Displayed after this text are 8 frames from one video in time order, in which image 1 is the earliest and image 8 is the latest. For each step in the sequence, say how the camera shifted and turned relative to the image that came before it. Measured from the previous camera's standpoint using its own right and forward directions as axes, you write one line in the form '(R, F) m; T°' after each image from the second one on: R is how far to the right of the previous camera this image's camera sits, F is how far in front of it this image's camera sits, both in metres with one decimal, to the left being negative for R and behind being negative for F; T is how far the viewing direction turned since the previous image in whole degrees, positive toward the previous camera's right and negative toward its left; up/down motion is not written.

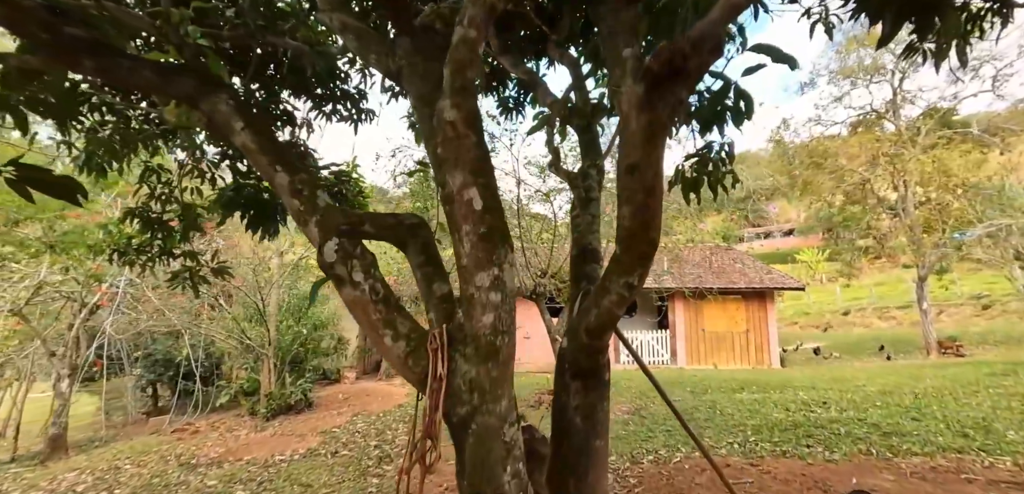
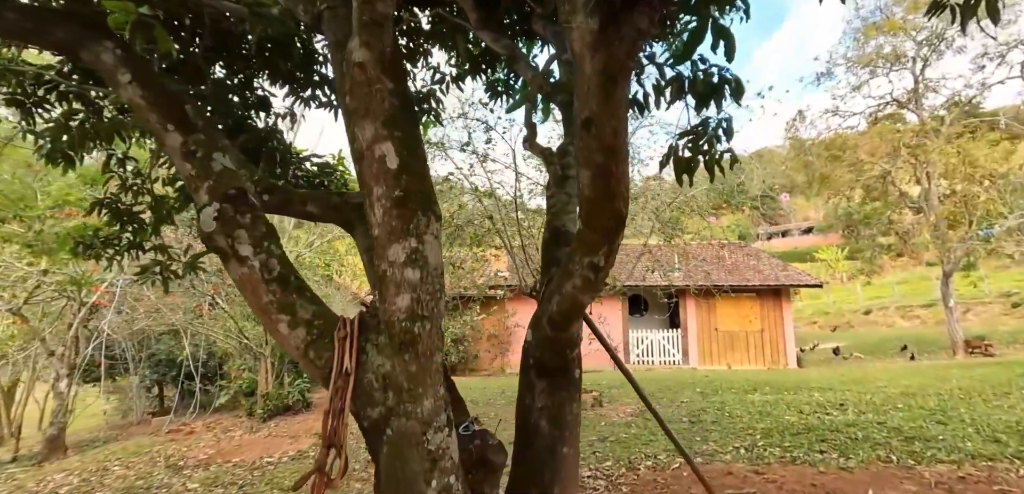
(+0.2, +0.2) m; -2°
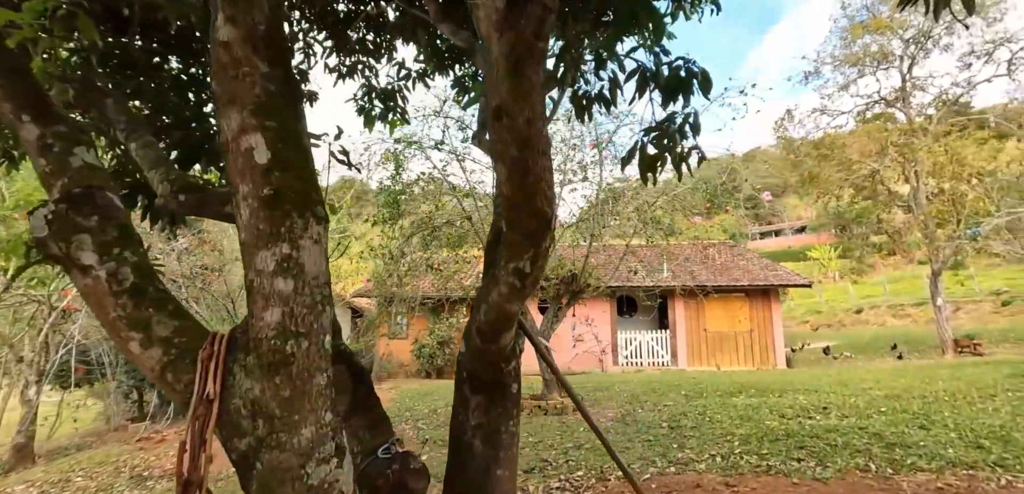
(+0.2, +0.1) m; +1°
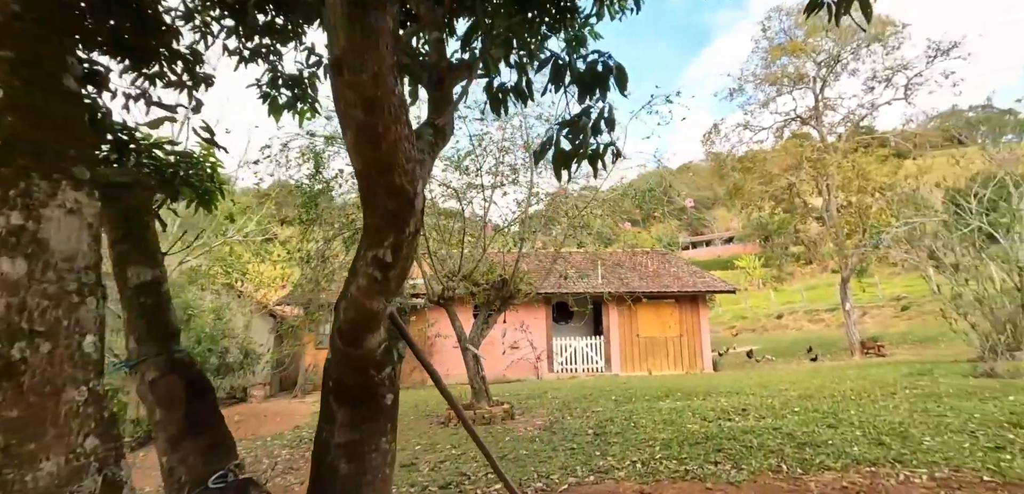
(+0.2, +0.2) m; +6°
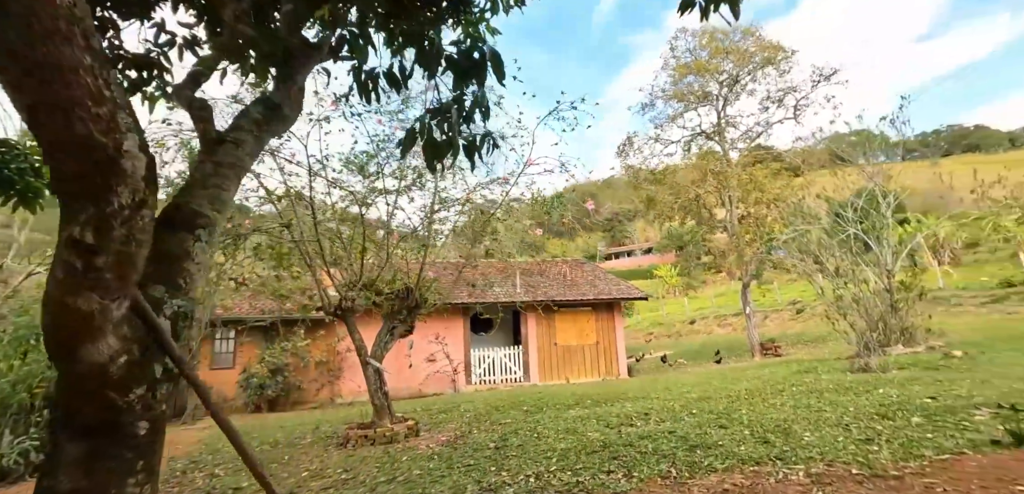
(+0.3, +0.2) m; +8°
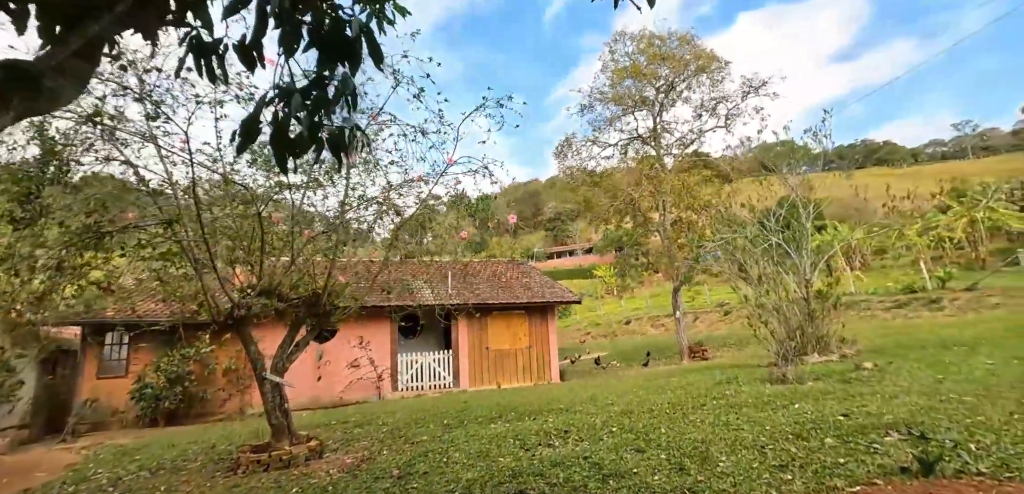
(+0.3, +0.5) m; +6°
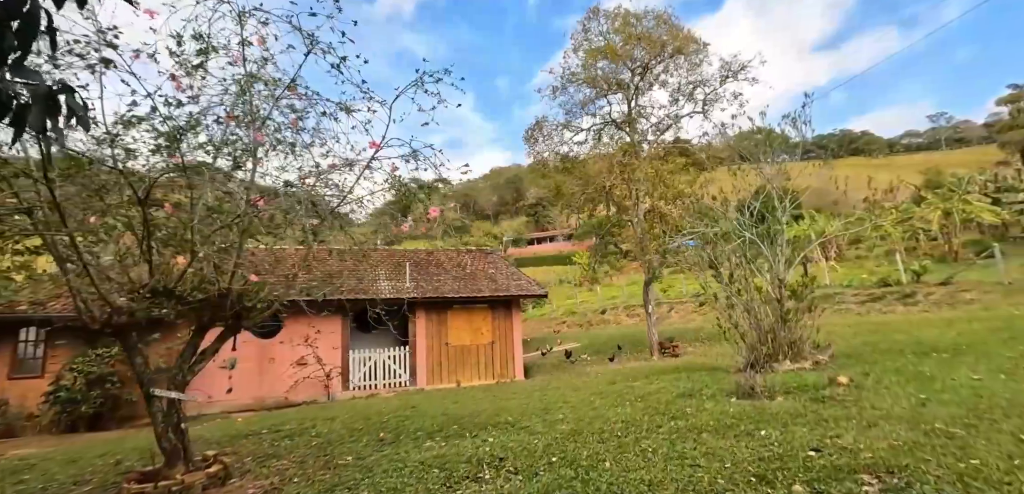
(+0.6, +1.0) m; +2°
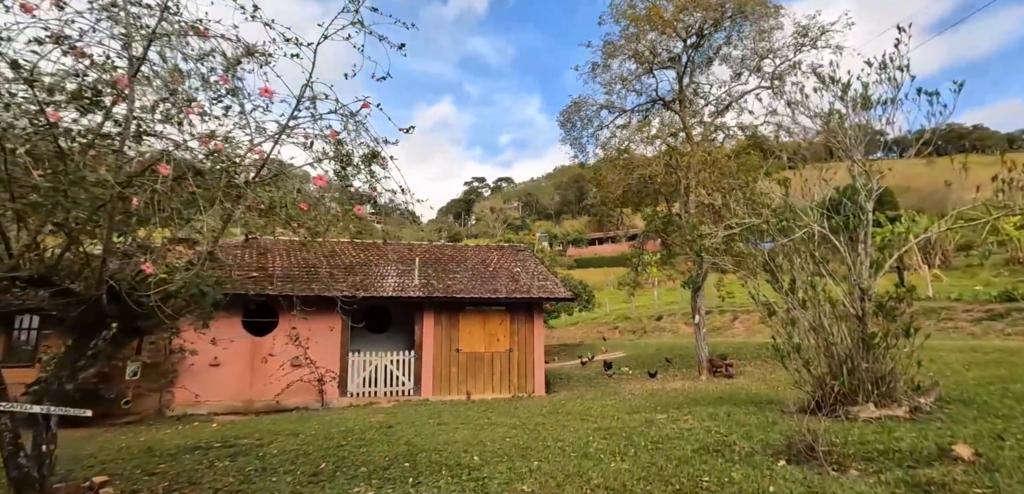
(+1.0, +2.1) m; -7°
